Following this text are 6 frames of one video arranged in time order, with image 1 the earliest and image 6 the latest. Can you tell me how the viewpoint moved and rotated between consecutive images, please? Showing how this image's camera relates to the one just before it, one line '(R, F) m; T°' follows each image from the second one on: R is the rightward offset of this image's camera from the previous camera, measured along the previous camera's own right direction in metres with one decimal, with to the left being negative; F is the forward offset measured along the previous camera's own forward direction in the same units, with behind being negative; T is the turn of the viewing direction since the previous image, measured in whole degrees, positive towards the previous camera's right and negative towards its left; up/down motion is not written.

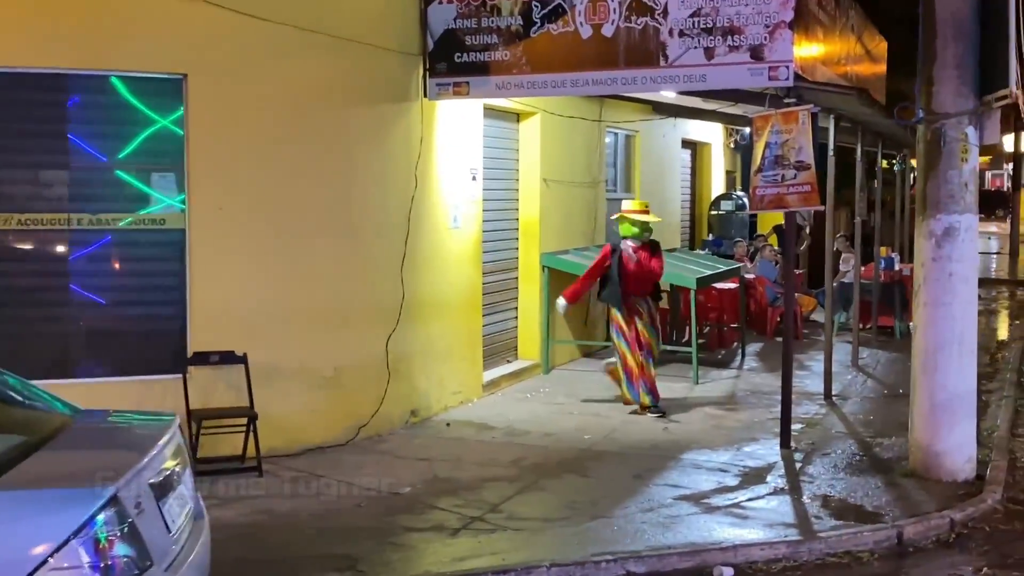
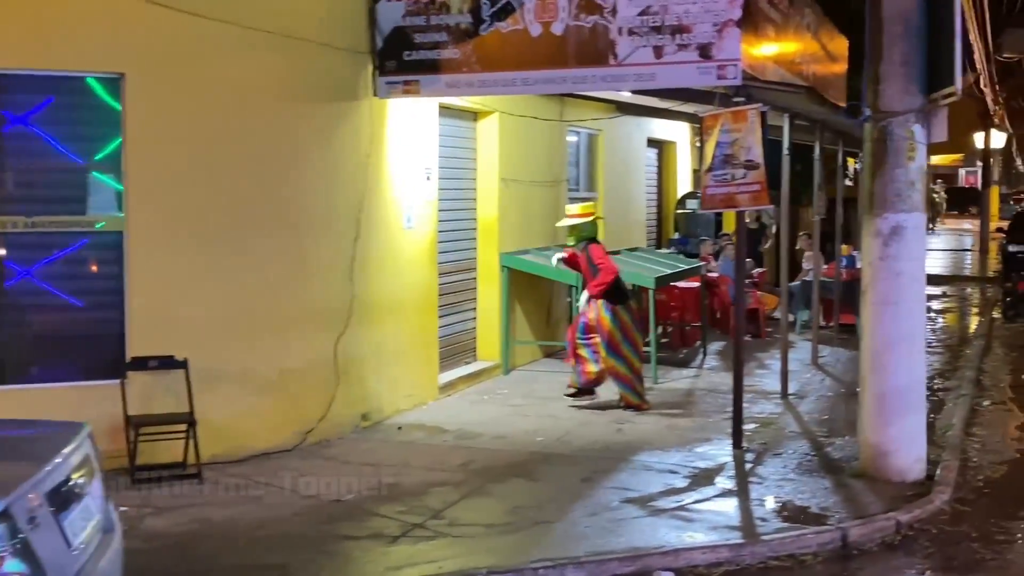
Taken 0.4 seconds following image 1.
(+0.2, +0.1) m; +1°
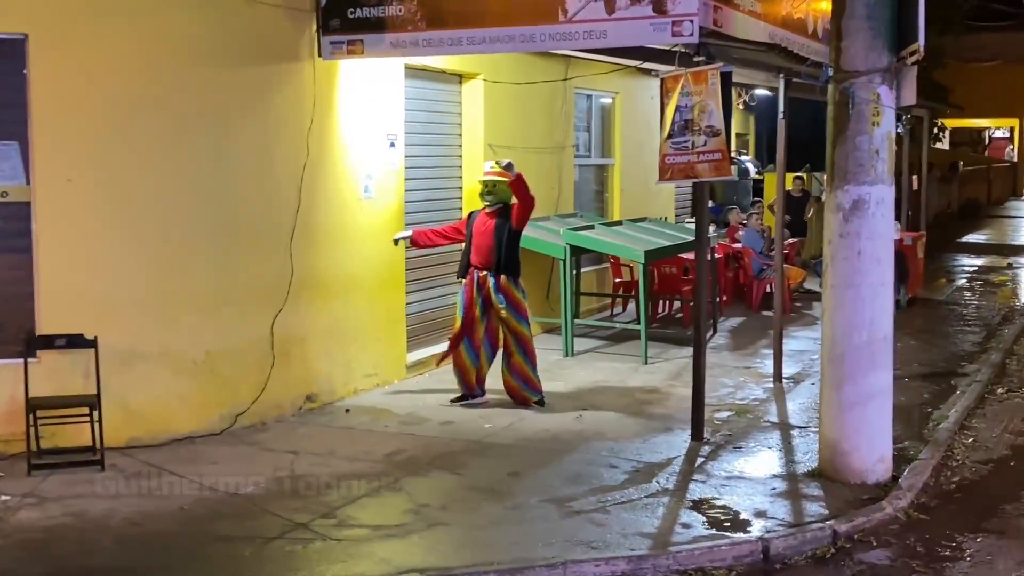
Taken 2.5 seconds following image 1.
(+0.9, +0.6) m; -4°
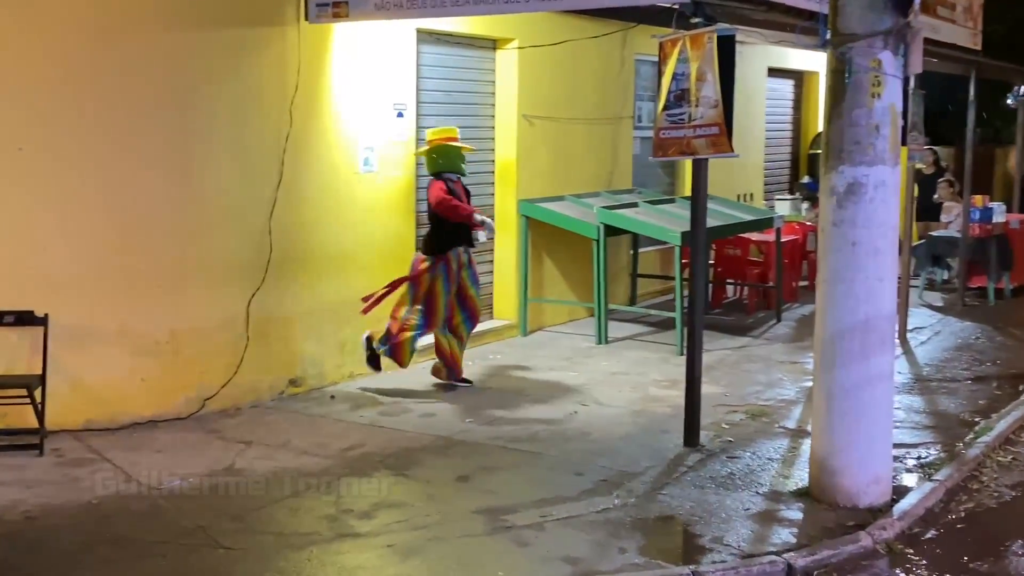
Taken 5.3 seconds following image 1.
(+0.9, +0.6) m; -7°
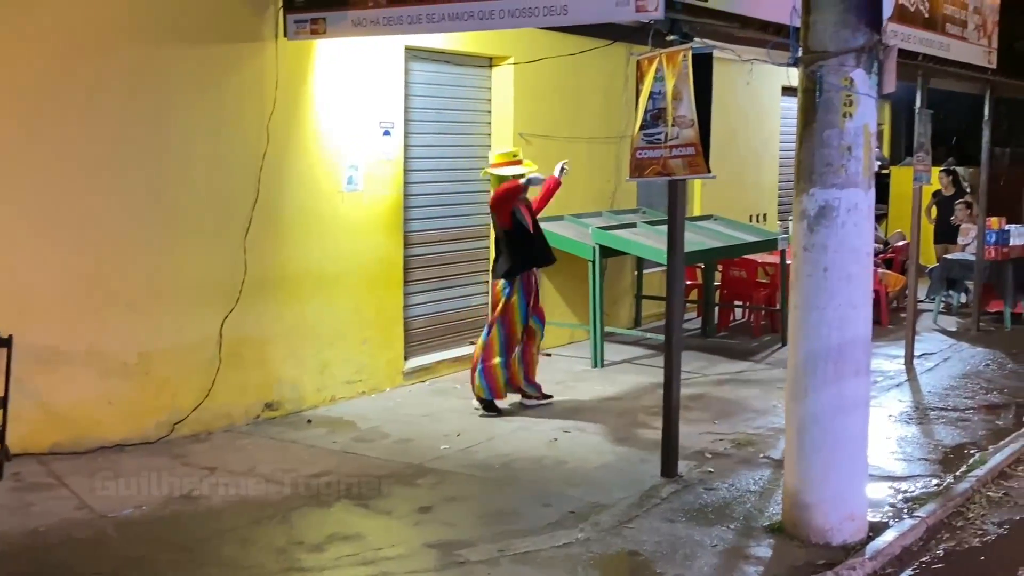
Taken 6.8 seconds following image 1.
(+0.3, +0.2) m; -2°
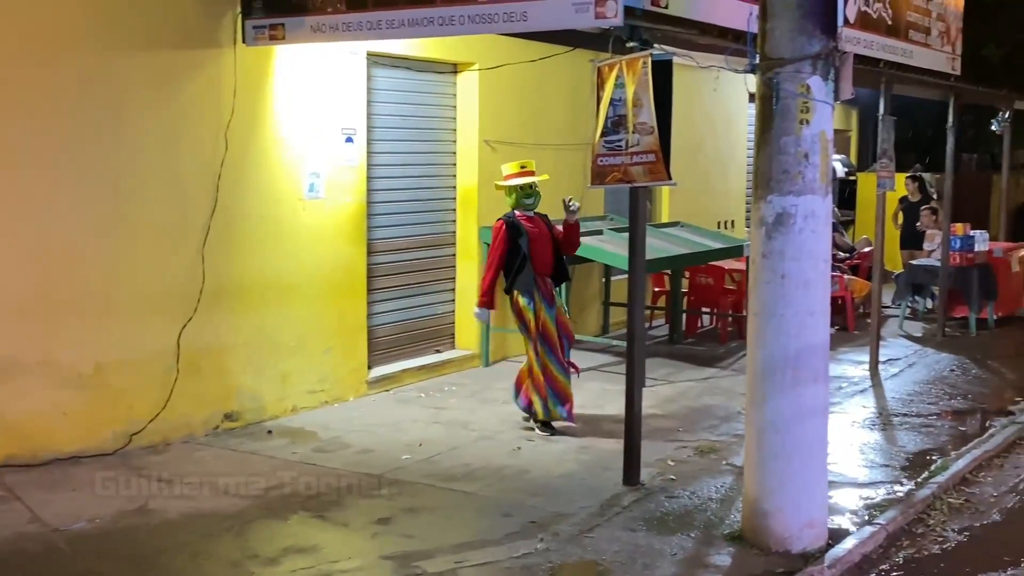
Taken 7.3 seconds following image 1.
(+0.1, 0.0) m; +1°
